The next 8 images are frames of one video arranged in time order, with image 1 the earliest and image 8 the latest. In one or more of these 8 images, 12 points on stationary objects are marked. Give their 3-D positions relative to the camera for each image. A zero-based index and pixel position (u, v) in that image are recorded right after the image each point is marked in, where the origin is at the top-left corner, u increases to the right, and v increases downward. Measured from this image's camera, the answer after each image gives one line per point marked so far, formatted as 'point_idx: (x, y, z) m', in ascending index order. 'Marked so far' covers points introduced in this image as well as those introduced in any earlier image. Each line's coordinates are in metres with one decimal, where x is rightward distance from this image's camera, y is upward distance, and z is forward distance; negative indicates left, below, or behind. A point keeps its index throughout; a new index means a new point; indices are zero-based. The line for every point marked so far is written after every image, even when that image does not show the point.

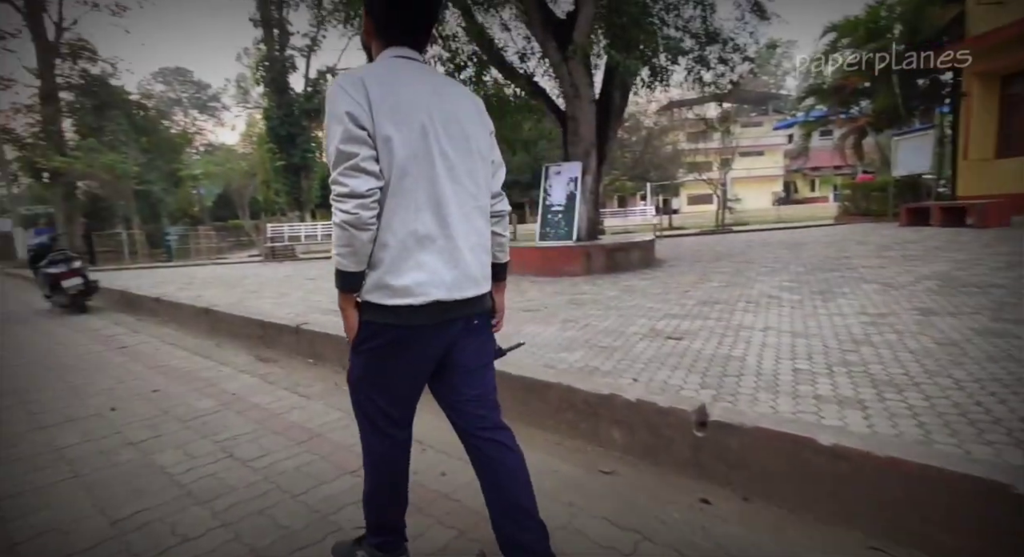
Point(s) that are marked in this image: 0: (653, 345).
0: (+0.9, -0.4, +3.4) m
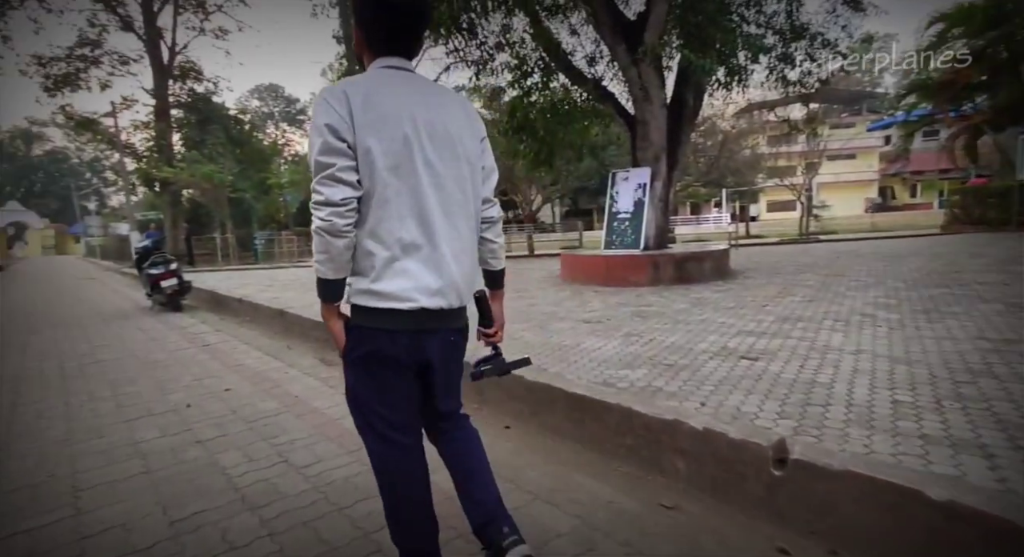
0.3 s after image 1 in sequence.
0: (+1.2, -0.5, +3.2) m
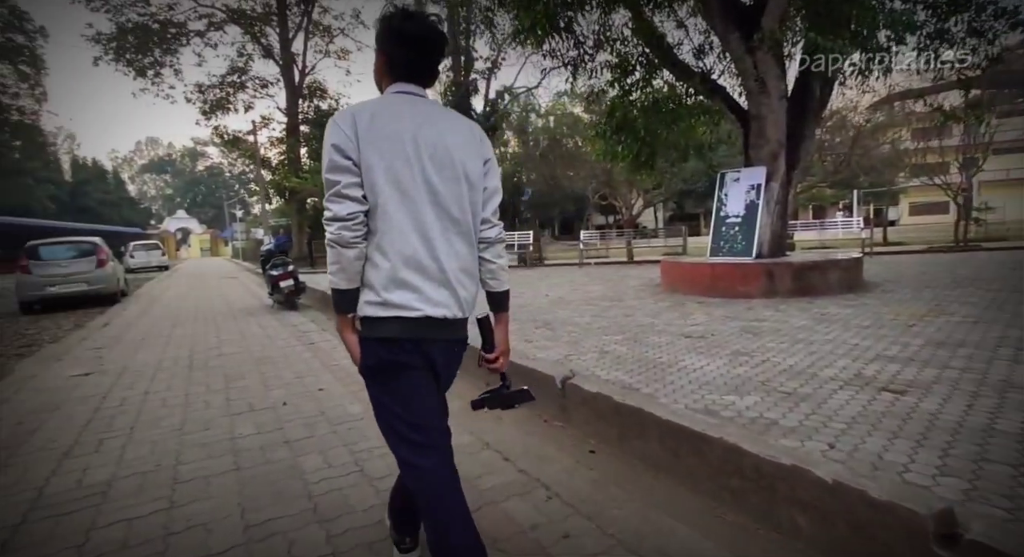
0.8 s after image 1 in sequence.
0: (+1.6, -0.6, +2.7) m
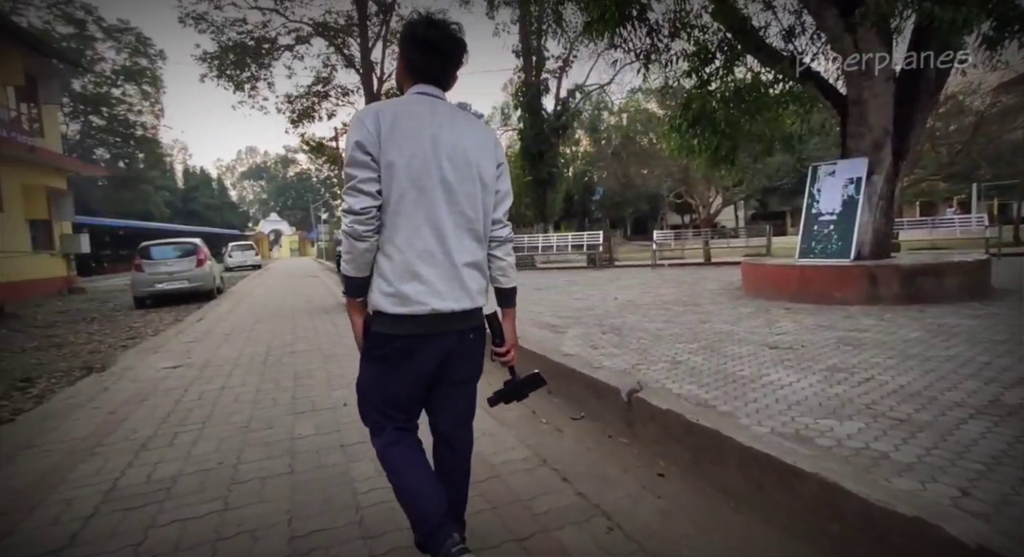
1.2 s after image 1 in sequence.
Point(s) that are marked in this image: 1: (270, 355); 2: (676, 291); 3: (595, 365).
0: (+1.9, -0.6, +2.2) m
1: (-2.8, -0.9, +6.4) m
2: (+2.4, -0.2, +8.1) m
3: (+0.5, -0.5, +3.5) m
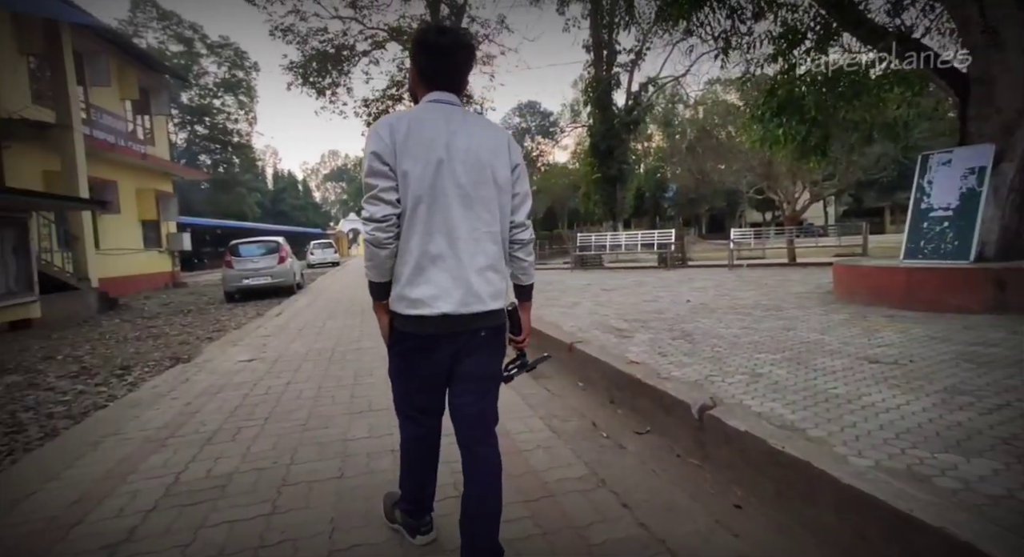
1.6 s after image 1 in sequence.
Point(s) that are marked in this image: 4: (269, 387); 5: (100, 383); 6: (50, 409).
0: (+2.1, -0.6, +1.8) m
1: (-2.0, -0.8, +6.5) m
2: (+3.3, -0.2, +7.5) m
3: (+0.9, -0.6, +3.3) m
4: (-2.1, -0.9, +4.8) m
5: (-4.2, -1.0, +5.8) m
6: (-4.0, -1.1, +4.9) m
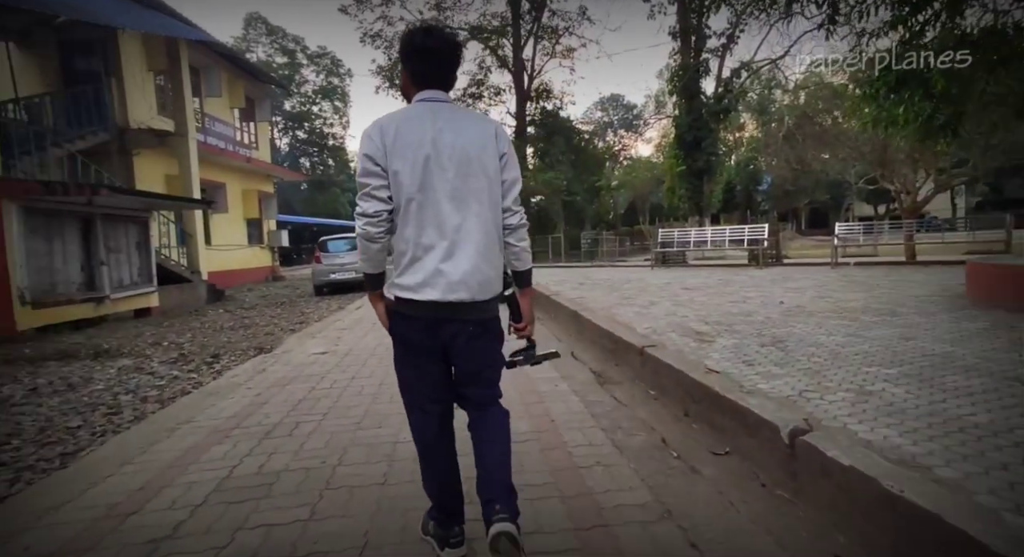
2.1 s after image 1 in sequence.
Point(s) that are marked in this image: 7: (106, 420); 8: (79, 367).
0: (+2.2, -0.6, +1.2) m
1: (-1.2, -0.8, +6.5) m
2: (+4.2, -0.2, +6.7) m
3: (+1.2, -0.5, +2.8) m
4: (-1.5, -0.9, +4.7) m
5: (-3.5, -1.0, +6.1) m
6: (-3.4, -1.0, +5.2) m
7: (-3.2, -1.1, +4.5) m
8: (-5.1, -1.0, +6.6) m
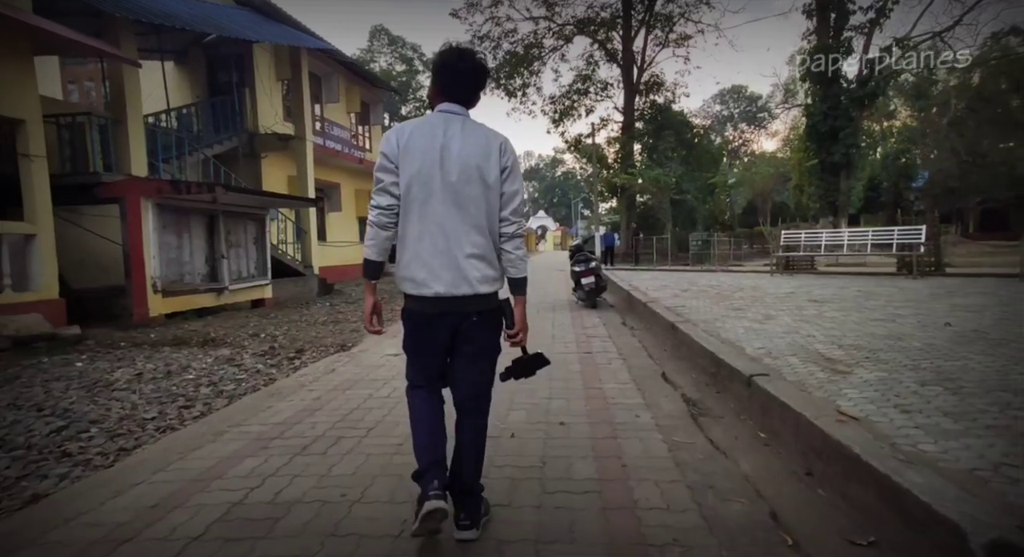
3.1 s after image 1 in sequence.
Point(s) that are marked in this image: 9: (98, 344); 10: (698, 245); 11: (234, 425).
0: (+2.0, -0.7, +0.2) m
1: (-0.3, -0.8, +6.0) m
2: (+5.1, -0.4, +5.2) m
3: (+1.4, -0.6, +2.0) m
4: (-0.9, -0.9, +4.4) m
5: (-2.6, -0.9, +6.0) m
6: (-2.6, -1.0, +5.1) m
7: (-2.6, -1.1, +4.4) m
8: (-4.1, -0.9, +6.9) m
9: (-5.5, -0.9, +7.5) m
10: (+6.5, +1.1, +19.7) m
11: (-1.9, -1.0, +3.7) m
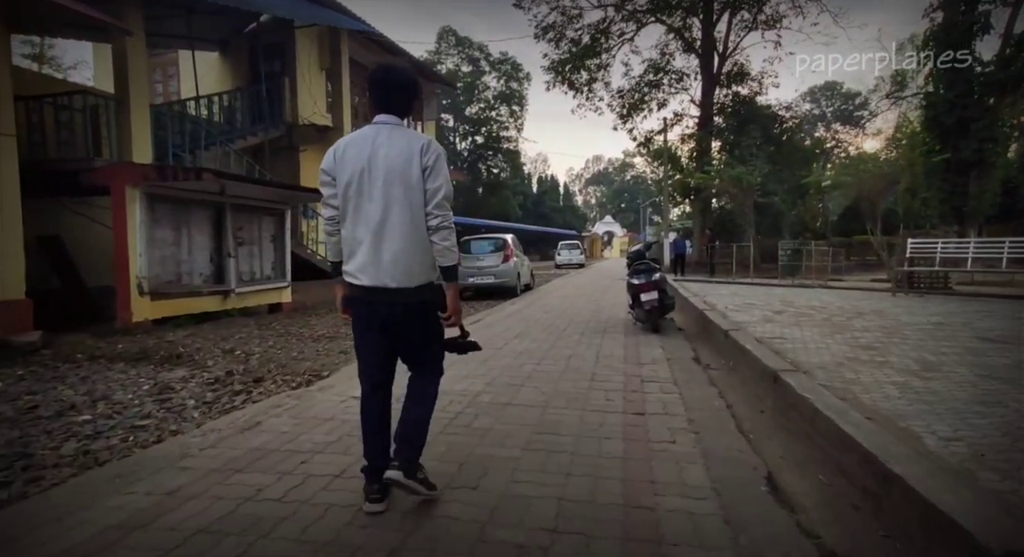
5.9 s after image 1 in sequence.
0: (+1.5, -0.8, -1.8) m
1: (-0.1, -0.9, +4.2) m
2: (+5.1, -0.6, +2.8) m
3: (+1.1, -0.7, 0.0) m
4: (-0.9, -0.9, +2.7) m
5: (-2.4, -1.0, +4.5) m
6: (-2.6, -1.0, +3.6) m
7: (-2.7, -1.1, +2.9) m
8: (-3.8, -0.9, +5.6) m
9: (-5.1, -0.9, +6.3) m
10: (+8.3, +0.6, +17.0) m
11: (-2.0, -1.0, +2.1) m
